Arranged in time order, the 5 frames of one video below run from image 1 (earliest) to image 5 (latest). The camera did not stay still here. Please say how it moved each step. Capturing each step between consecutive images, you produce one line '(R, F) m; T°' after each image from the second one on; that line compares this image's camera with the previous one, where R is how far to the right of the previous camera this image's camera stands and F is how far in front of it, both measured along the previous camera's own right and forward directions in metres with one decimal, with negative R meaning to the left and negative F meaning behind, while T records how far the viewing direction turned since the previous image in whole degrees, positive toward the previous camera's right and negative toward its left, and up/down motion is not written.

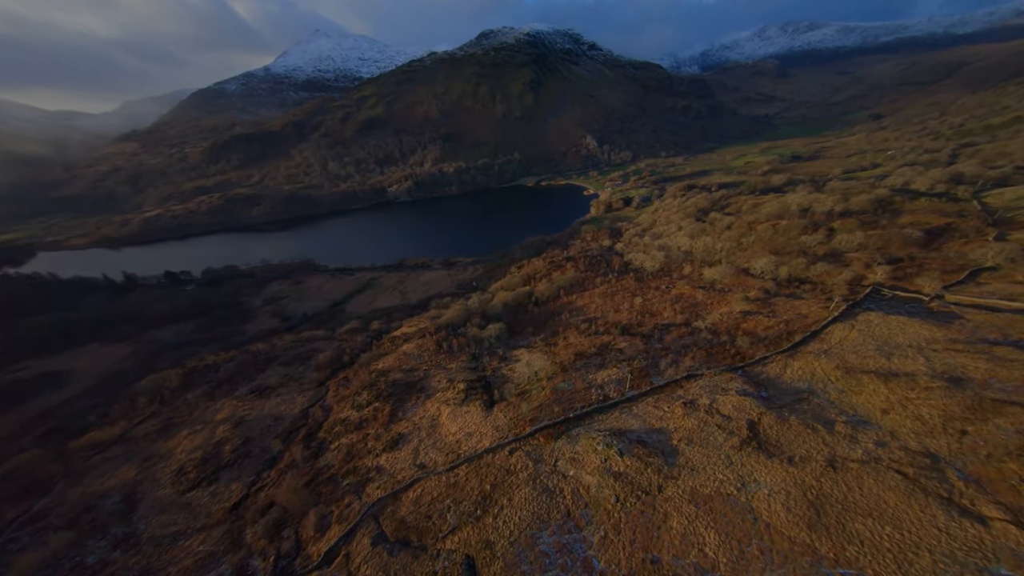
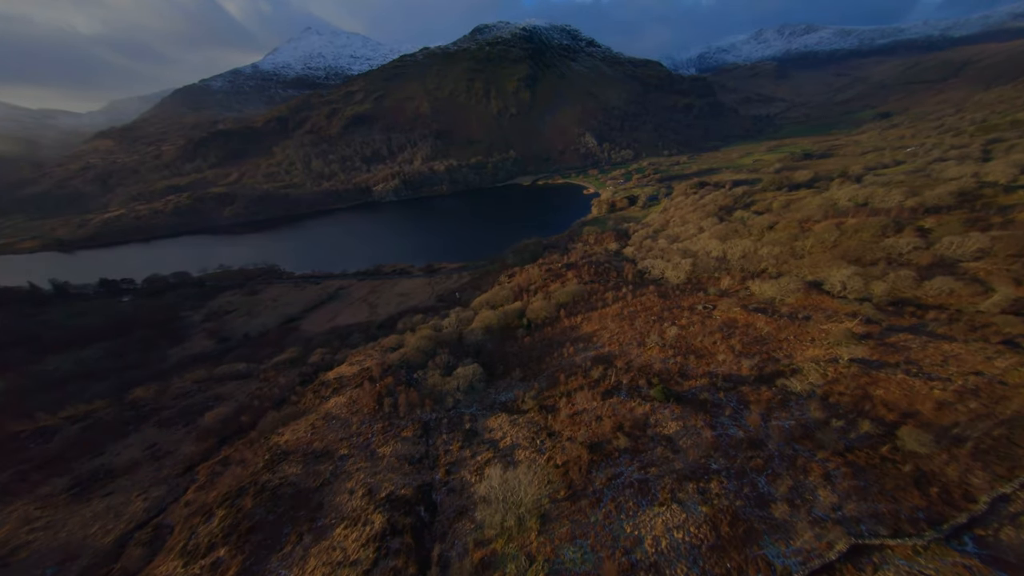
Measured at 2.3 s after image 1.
(+1.7, +11.7) m; 0°
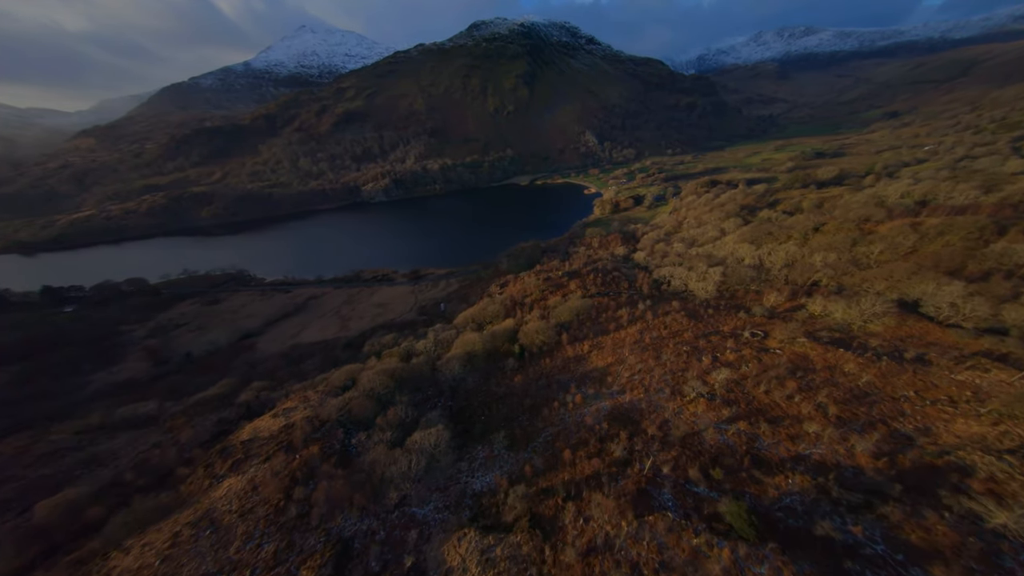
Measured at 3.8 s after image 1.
(+1.1, +8.1) m; 0°
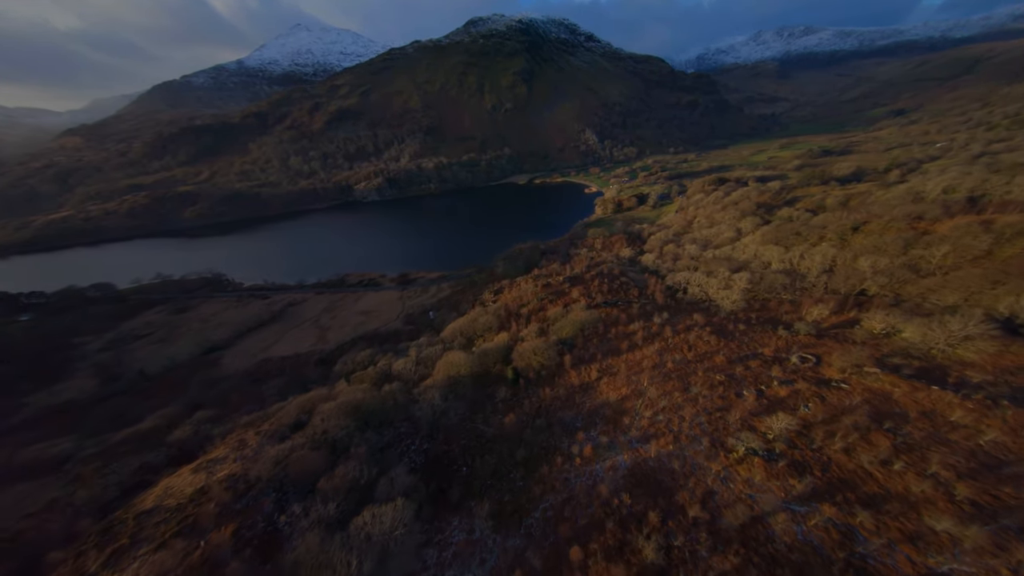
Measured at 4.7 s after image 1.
(+0.6, +5.0) m; 0°
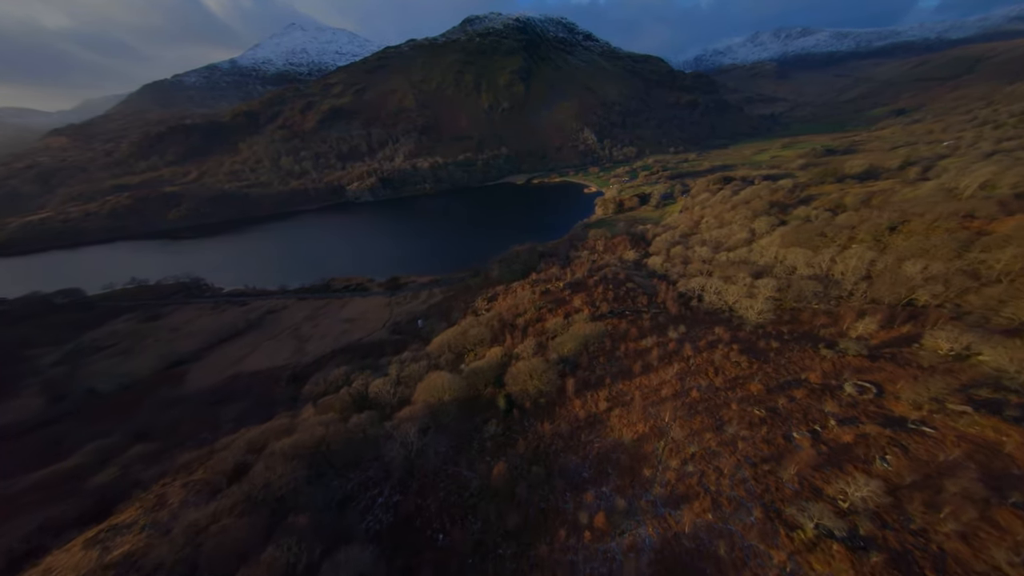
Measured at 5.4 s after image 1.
(+0.5, +3.9) m; 0°
